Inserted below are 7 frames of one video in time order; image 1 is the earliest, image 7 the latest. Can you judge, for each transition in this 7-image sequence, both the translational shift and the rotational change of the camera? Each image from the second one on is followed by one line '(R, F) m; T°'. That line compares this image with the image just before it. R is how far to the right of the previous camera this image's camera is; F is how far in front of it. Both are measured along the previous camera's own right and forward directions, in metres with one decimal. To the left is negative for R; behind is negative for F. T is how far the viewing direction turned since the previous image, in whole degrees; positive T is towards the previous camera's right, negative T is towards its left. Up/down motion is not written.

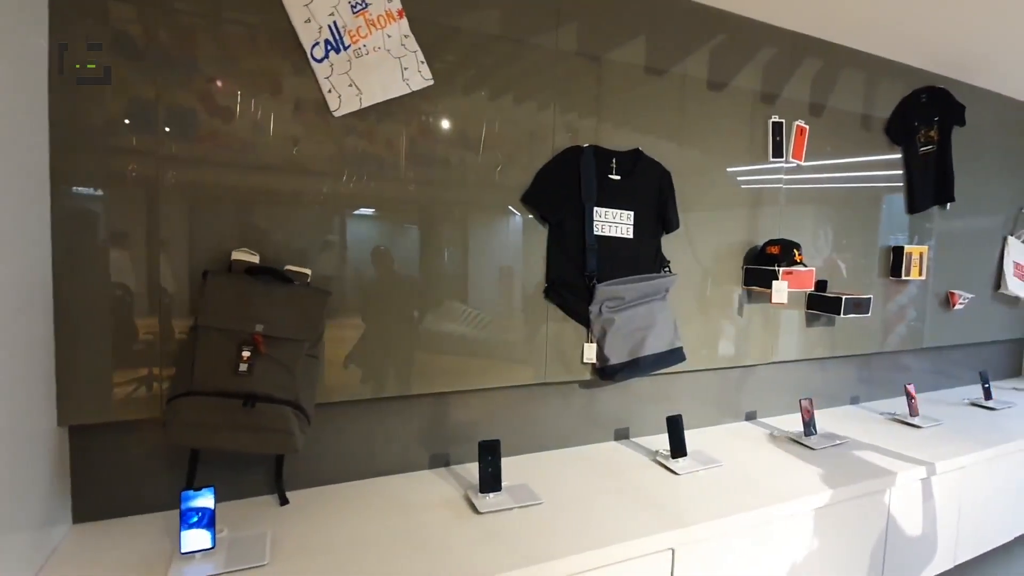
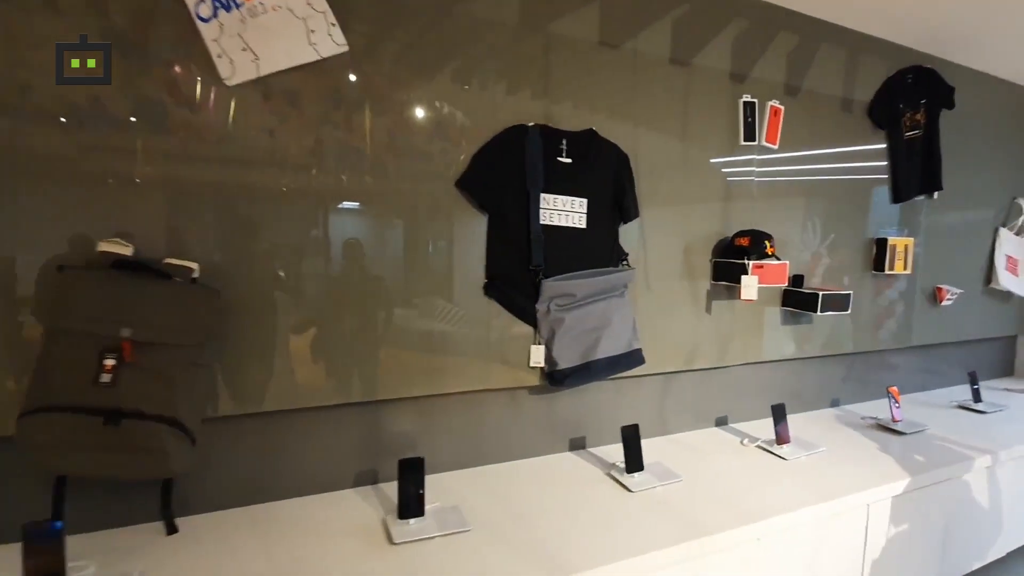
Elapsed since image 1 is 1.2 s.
(+0.2, +0.2) m; +1°
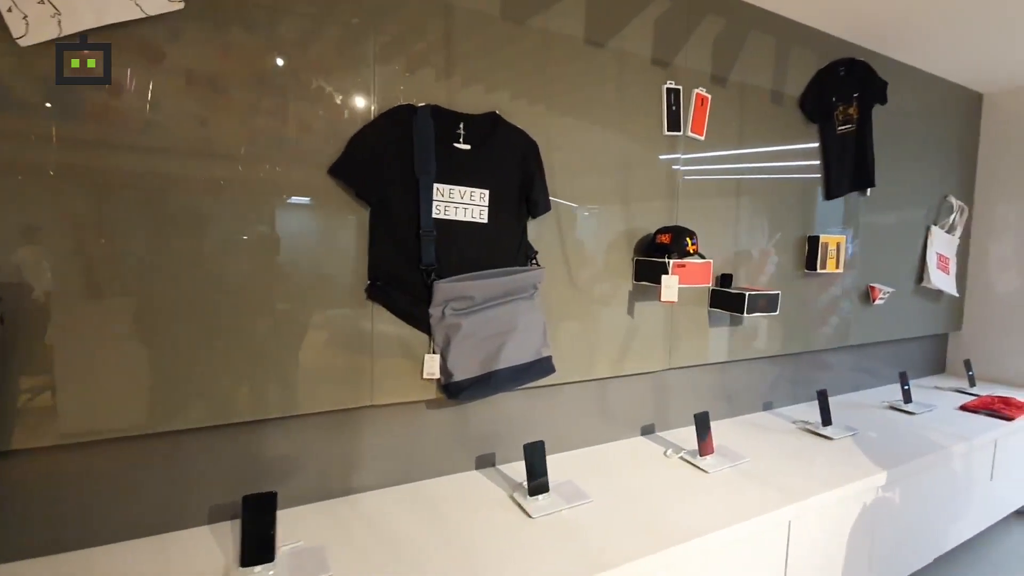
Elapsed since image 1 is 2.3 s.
(+0.2, +0.2) m; +4°
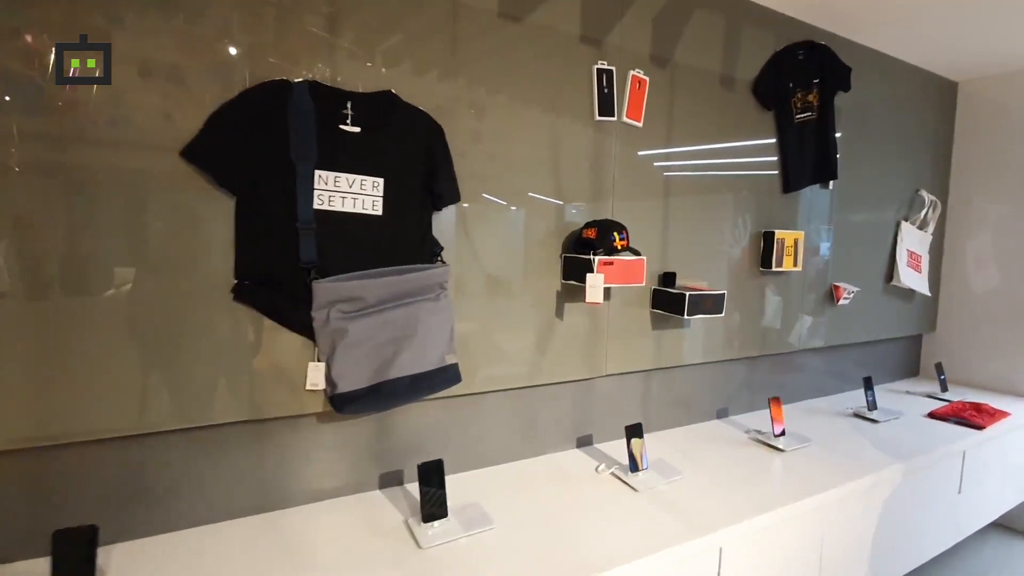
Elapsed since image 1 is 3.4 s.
(+0.2, +0.1) m; 0°
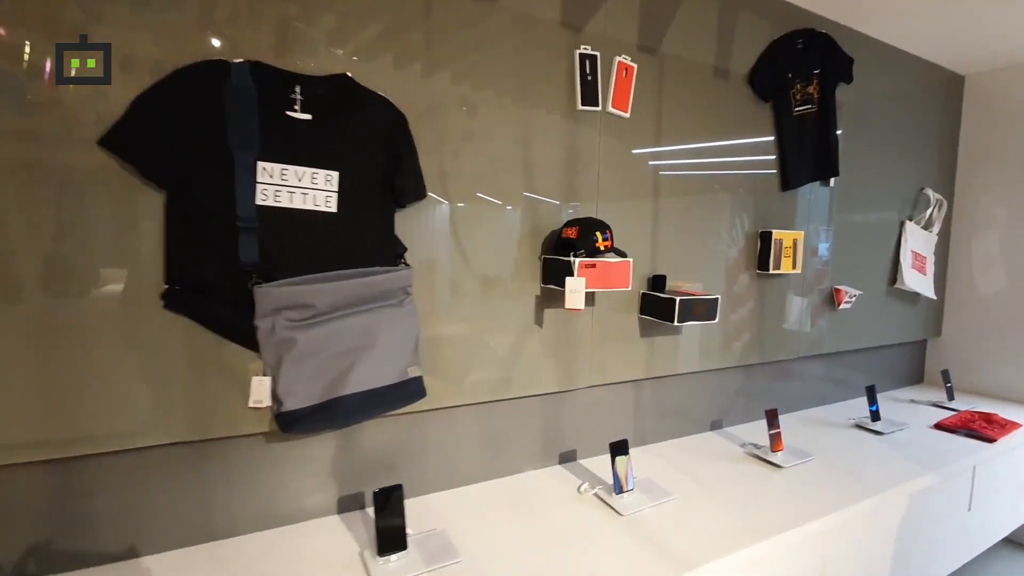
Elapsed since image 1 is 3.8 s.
(-0.5, -0.2) m; -1°
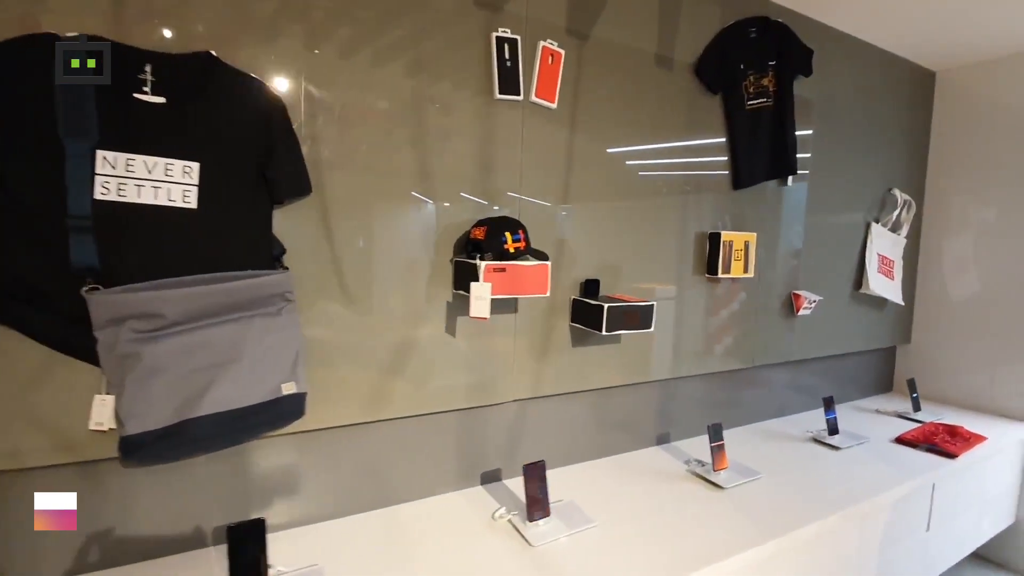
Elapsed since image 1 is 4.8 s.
(+0.2, +0.1) m; 0°
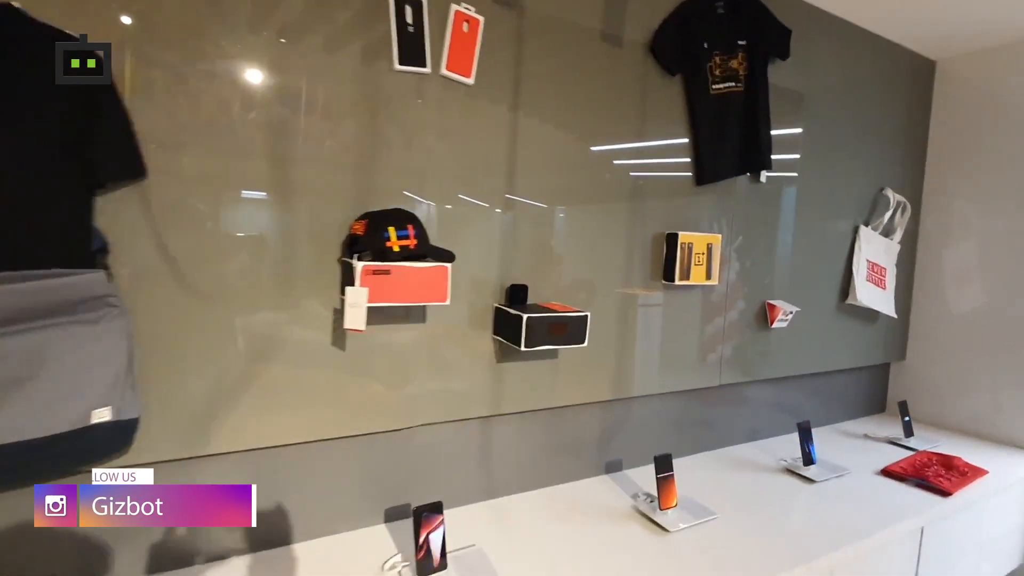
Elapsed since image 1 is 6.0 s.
(+0.2, +0.2) m; -1°
